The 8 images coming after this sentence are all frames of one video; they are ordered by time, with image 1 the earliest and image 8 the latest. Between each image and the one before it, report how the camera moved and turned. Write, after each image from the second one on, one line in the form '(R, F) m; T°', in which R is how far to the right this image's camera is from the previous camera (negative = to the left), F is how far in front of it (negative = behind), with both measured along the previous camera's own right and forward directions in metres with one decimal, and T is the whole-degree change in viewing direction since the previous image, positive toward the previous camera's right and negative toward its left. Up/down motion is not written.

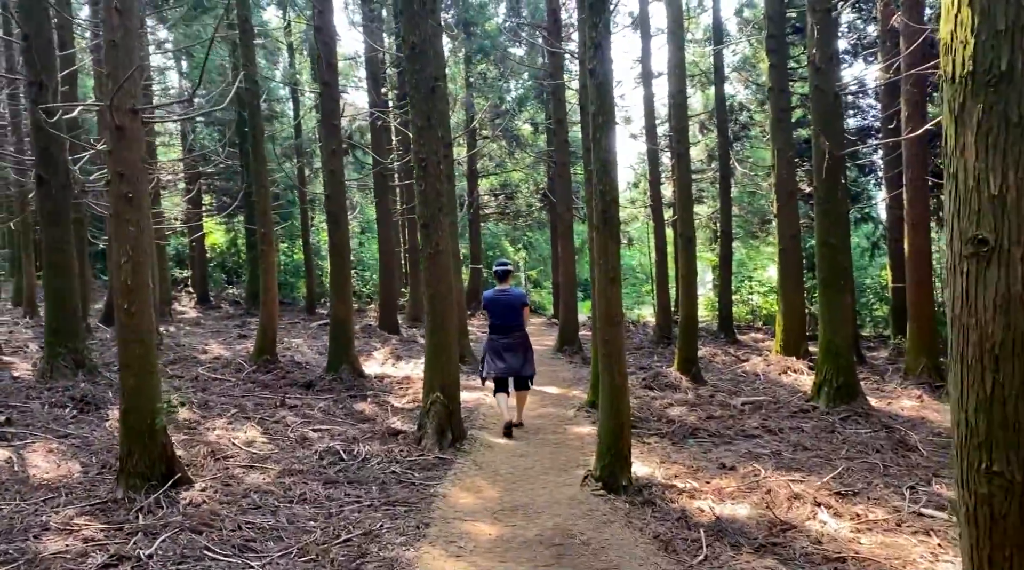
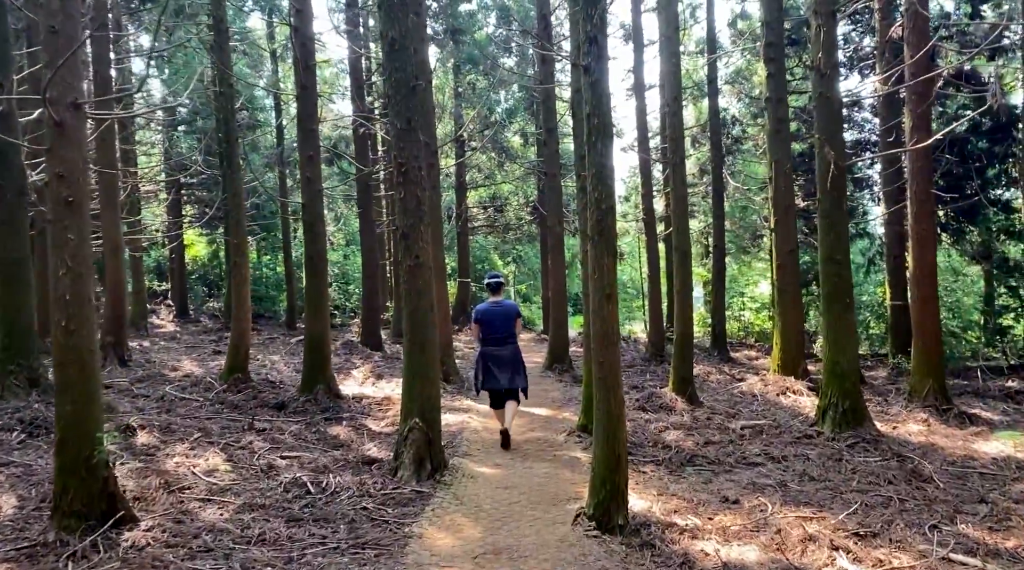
(0.0, +0.6) m; +1°
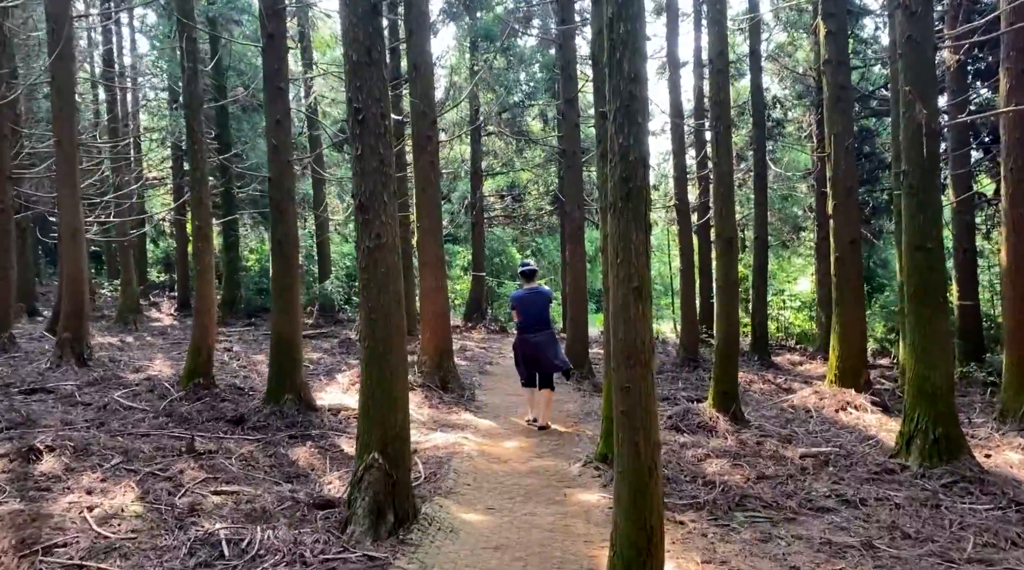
(+0.2, +1.9) m; -2°
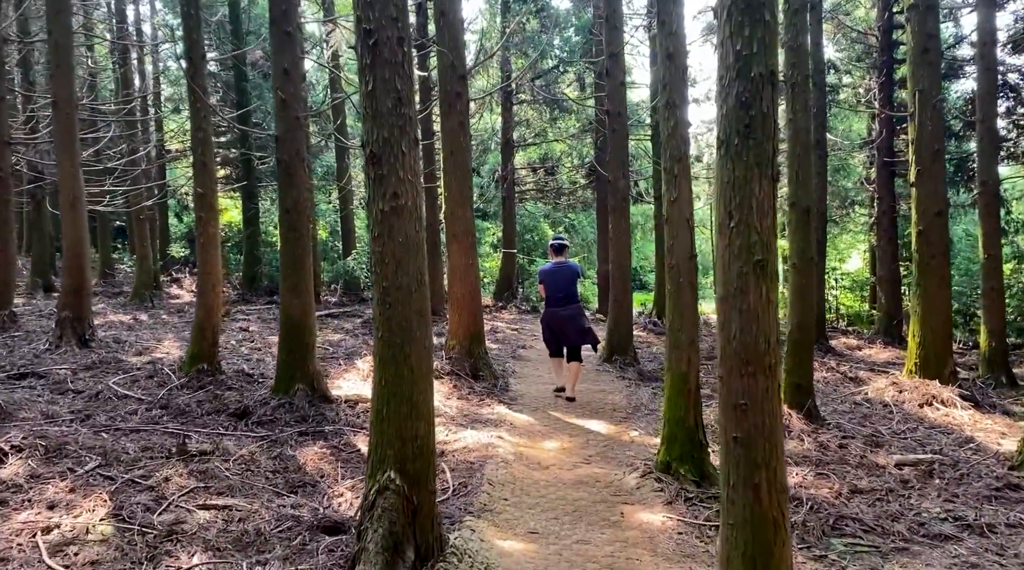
(-0.1, +1.2) m; -2°
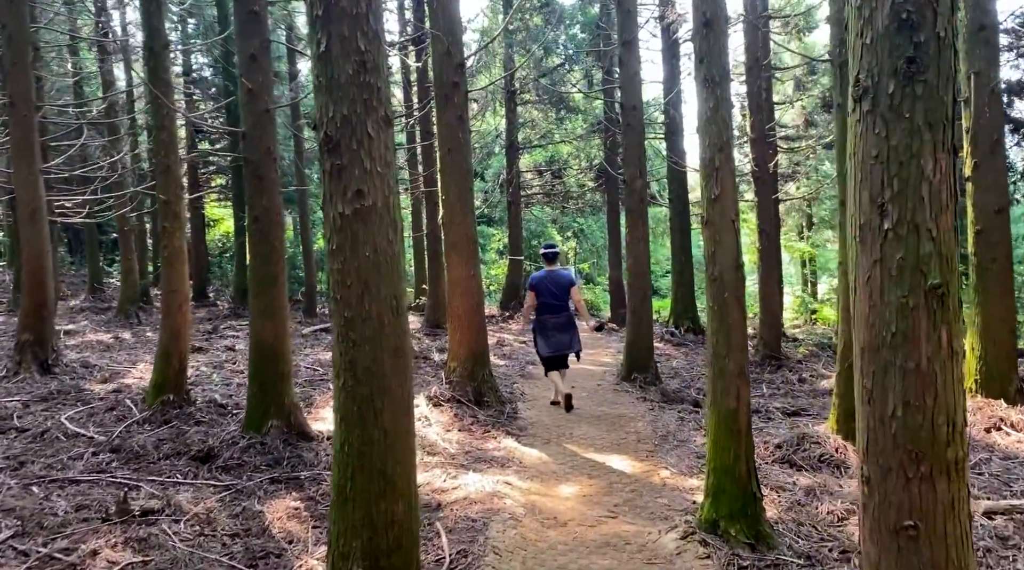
(0.0, +1.1) m; 0°
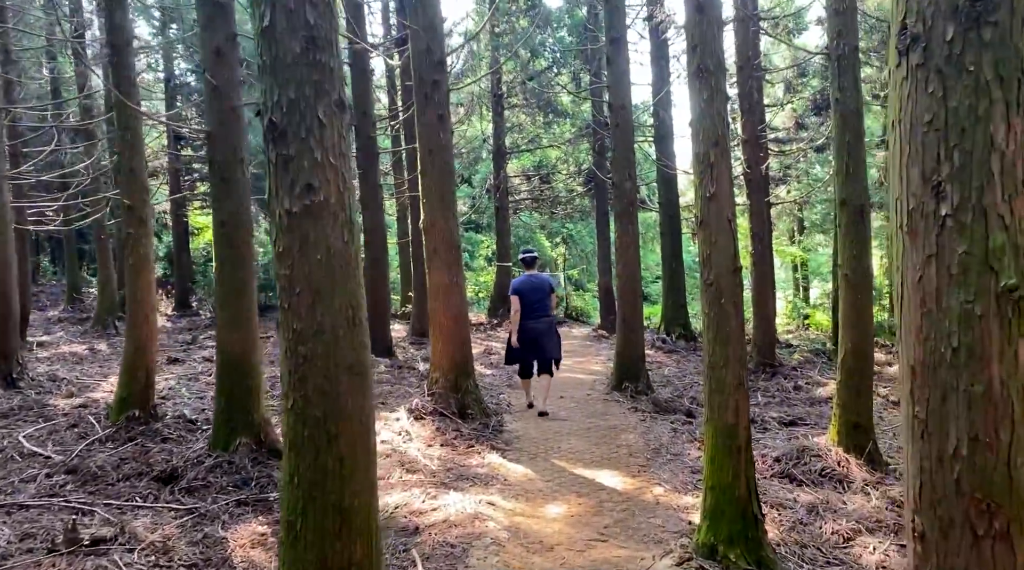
(+0.1, +0.4) m; +1°
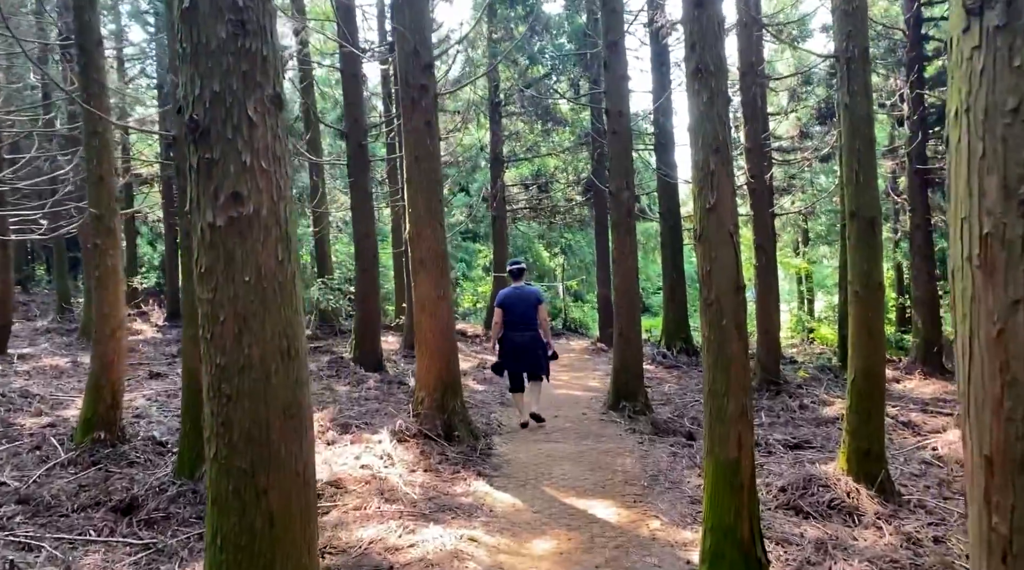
(+0.1, +0.4) m; 0°
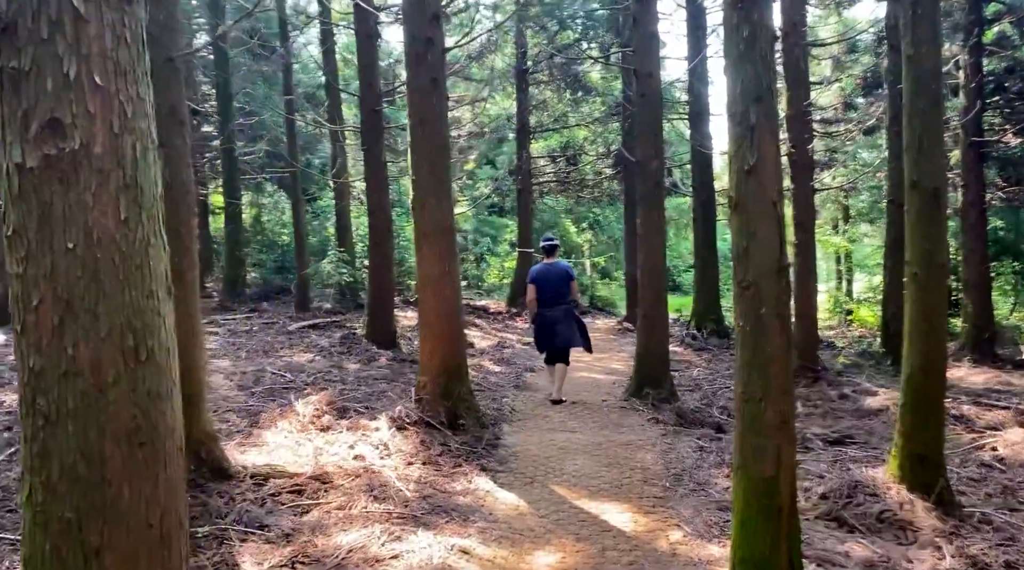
(+0.2, +0.7) m; -2°
